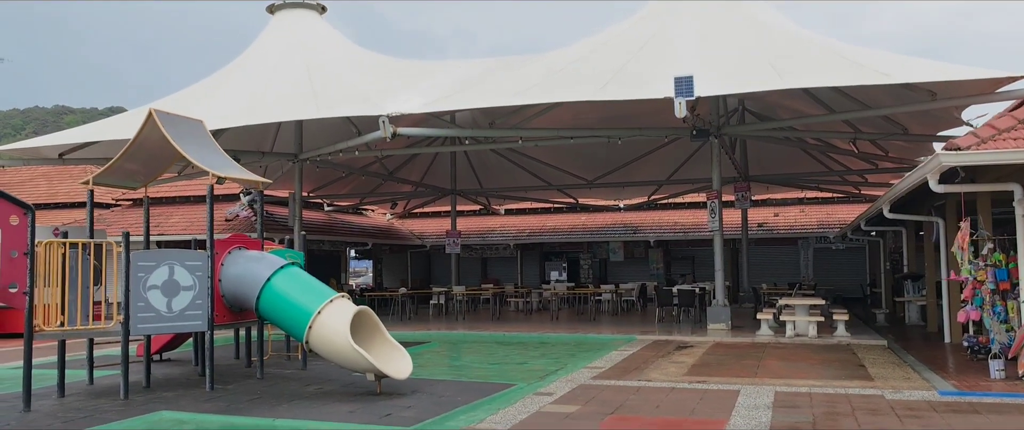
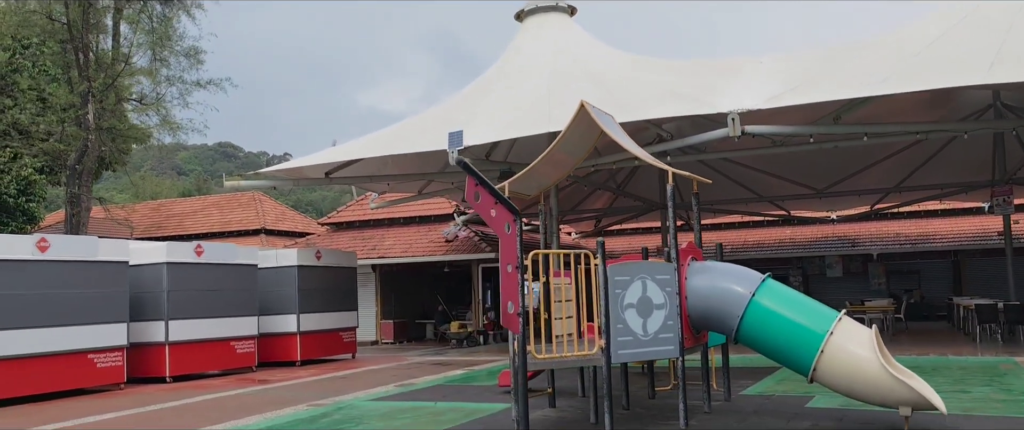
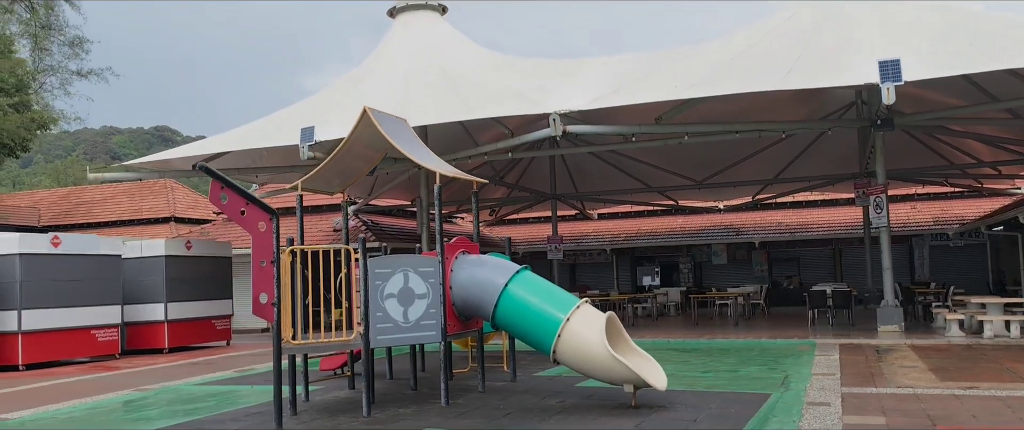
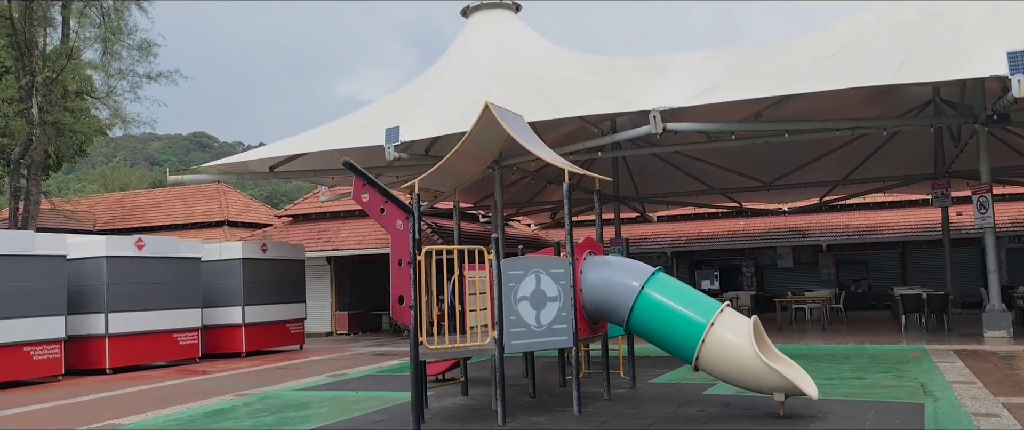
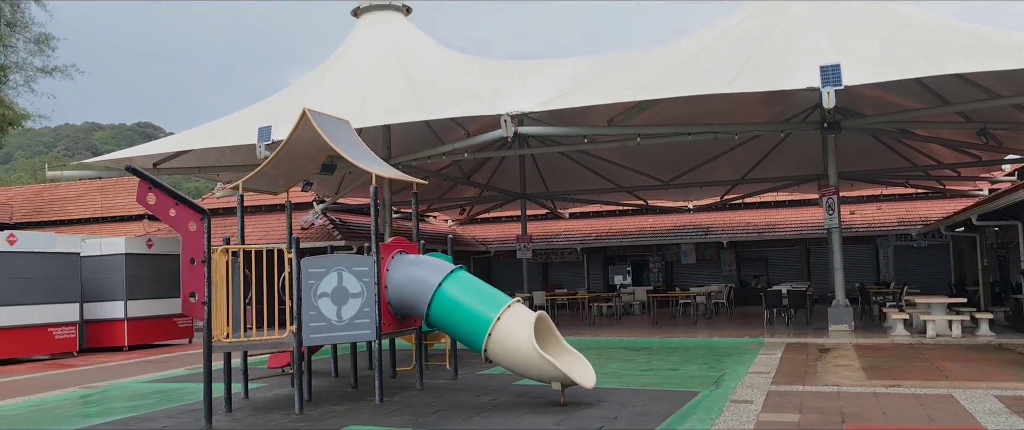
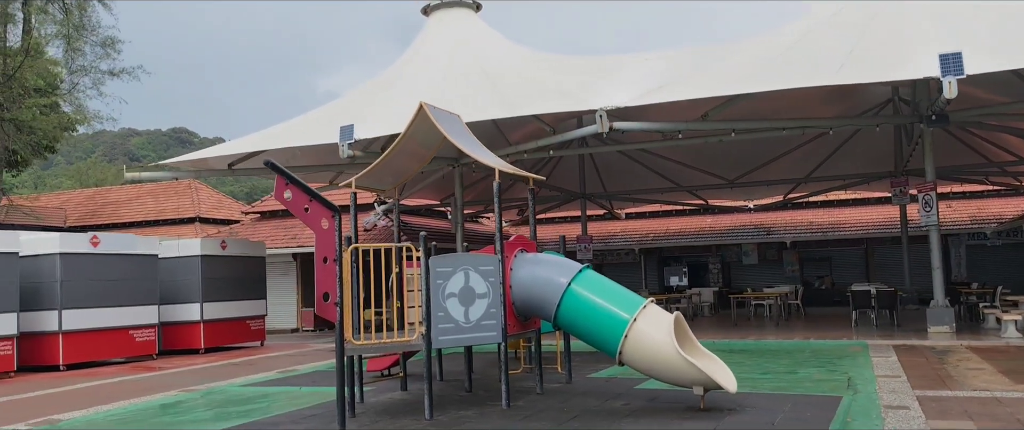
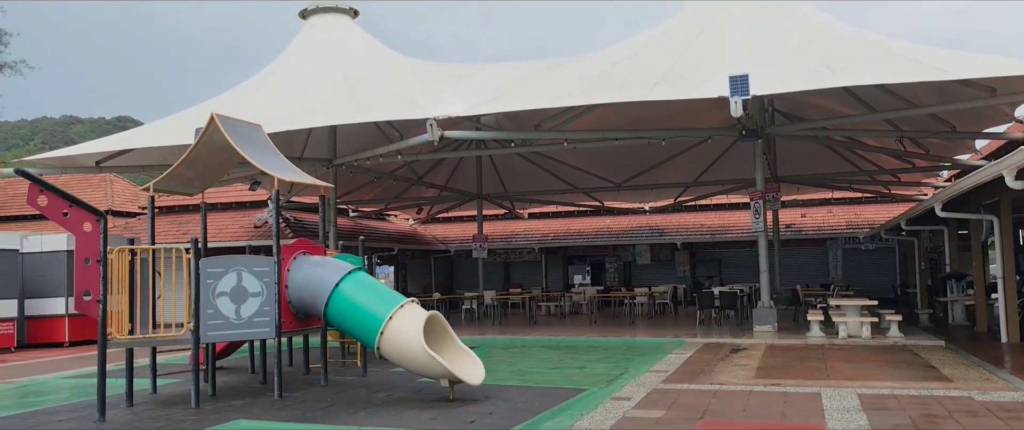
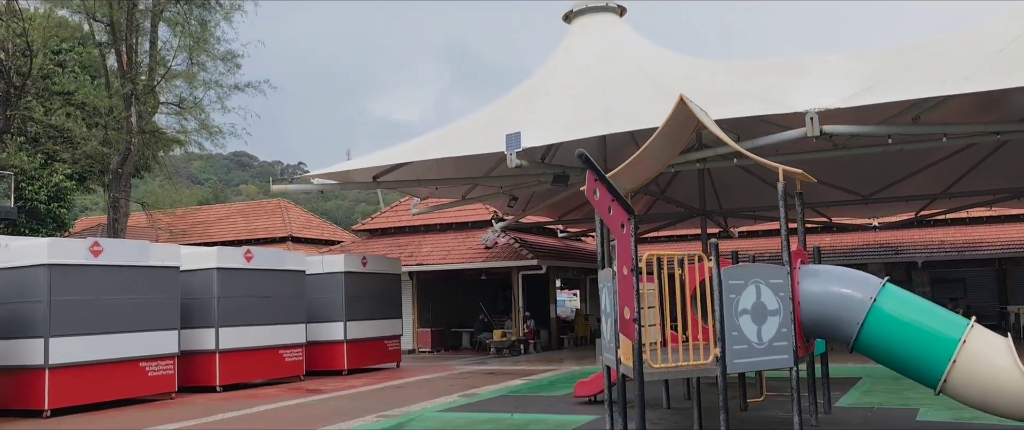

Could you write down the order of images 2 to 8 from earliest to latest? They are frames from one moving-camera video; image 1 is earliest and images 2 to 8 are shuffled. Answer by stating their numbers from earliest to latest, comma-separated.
7, 5, 3, 6, 4, 2, 8
